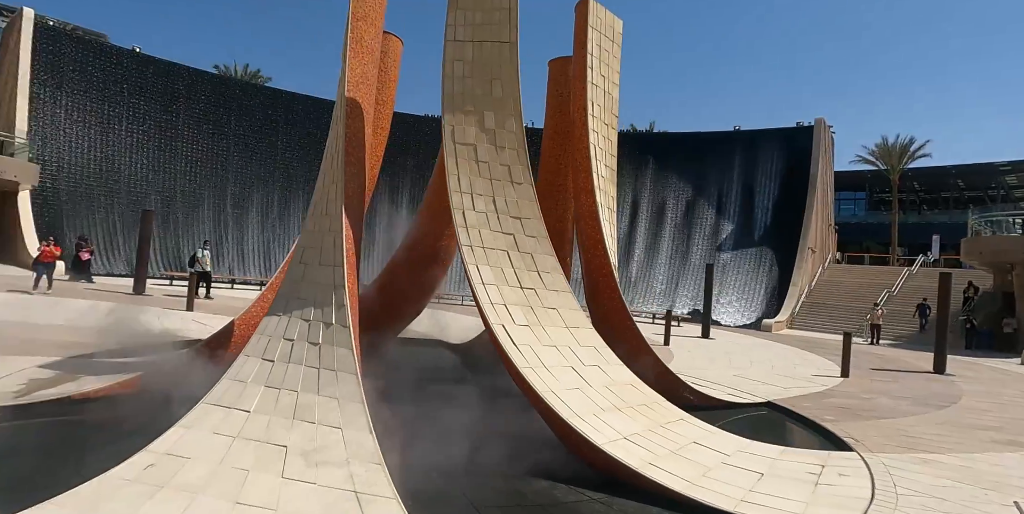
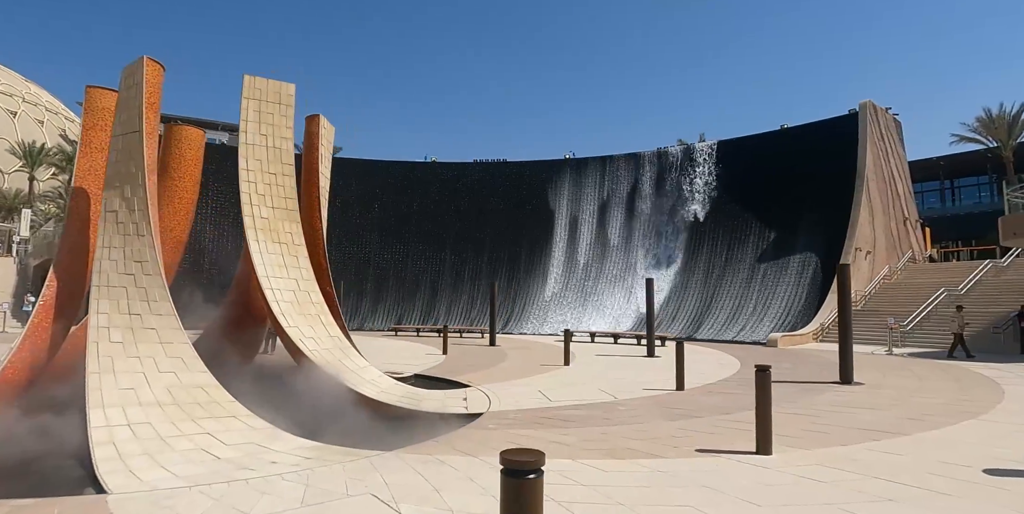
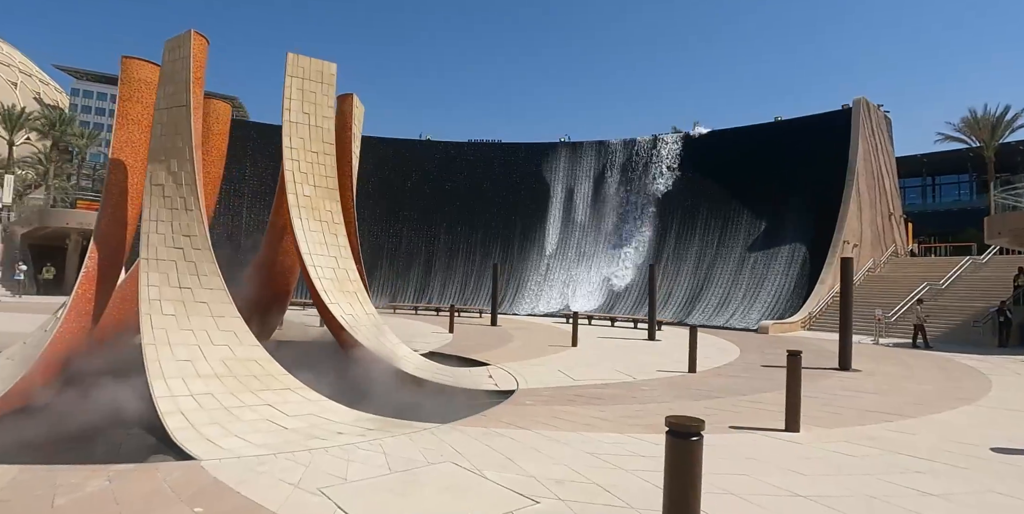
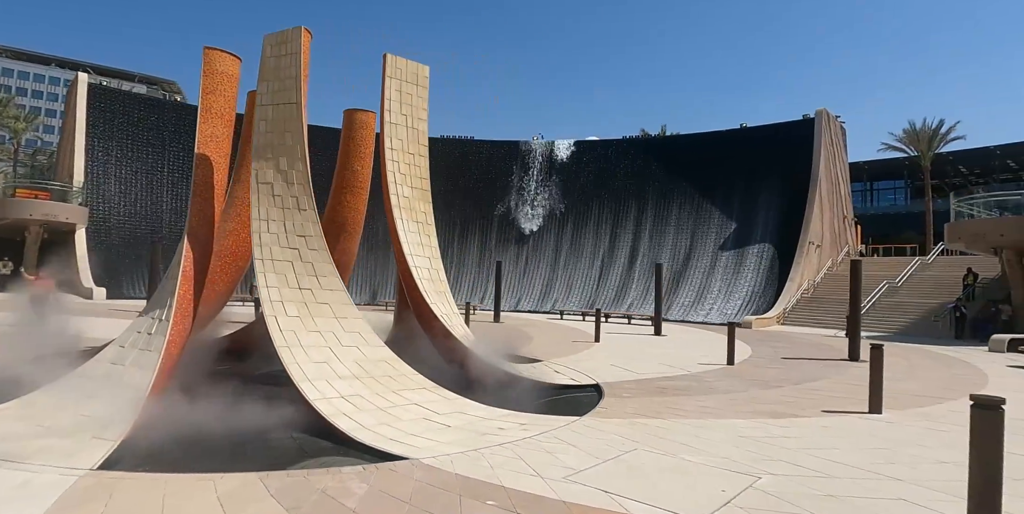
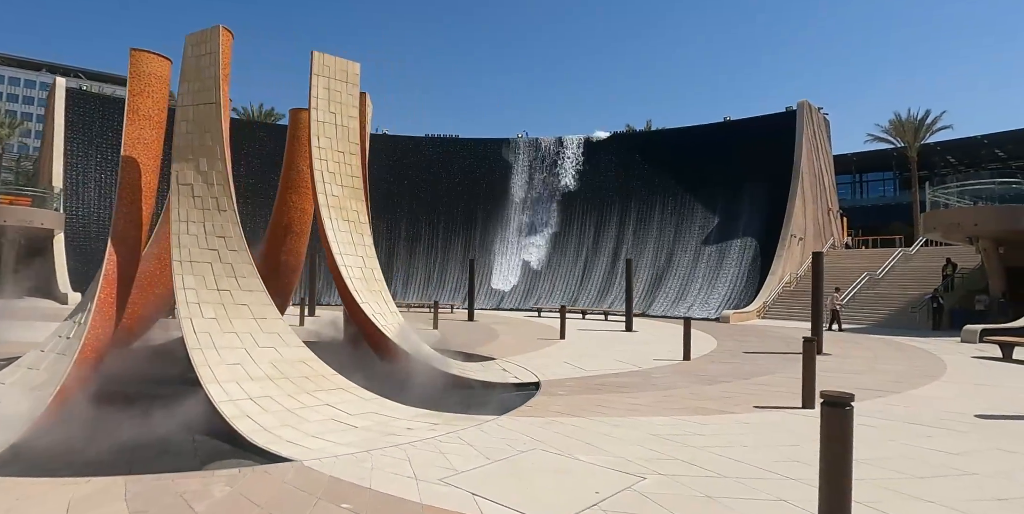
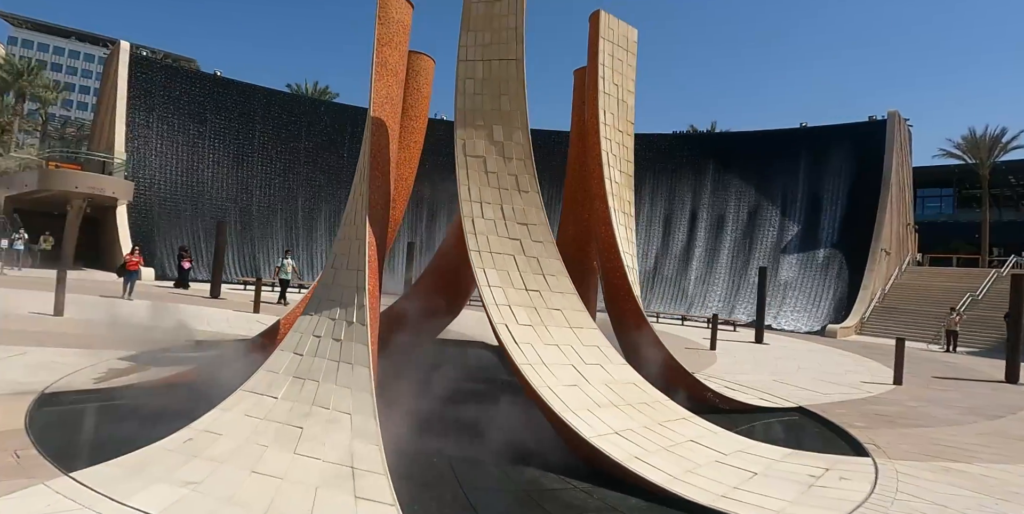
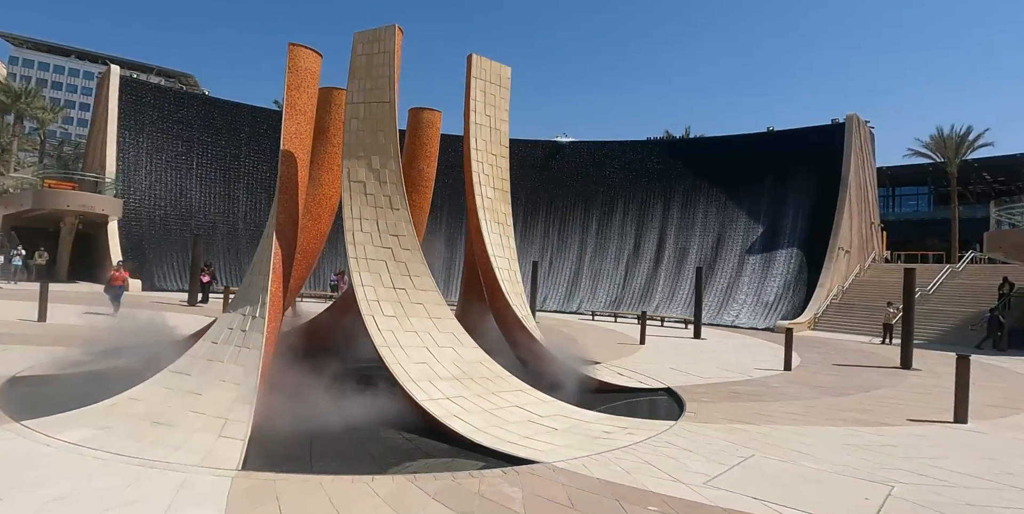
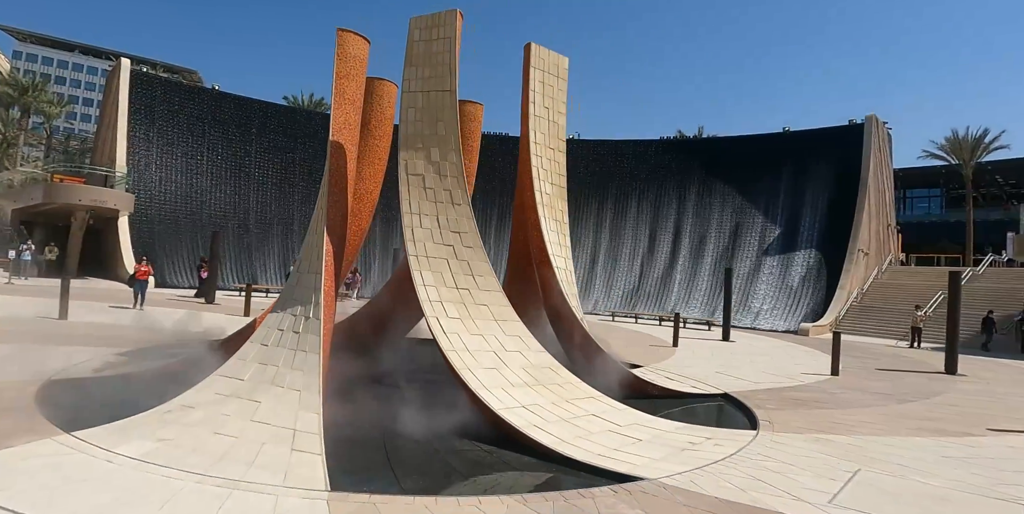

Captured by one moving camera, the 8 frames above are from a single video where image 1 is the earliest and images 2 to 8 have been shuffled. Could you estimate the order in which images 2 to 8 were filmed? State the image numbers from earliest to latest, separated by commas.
6, 8, 7, 4, 5, 3, 2
